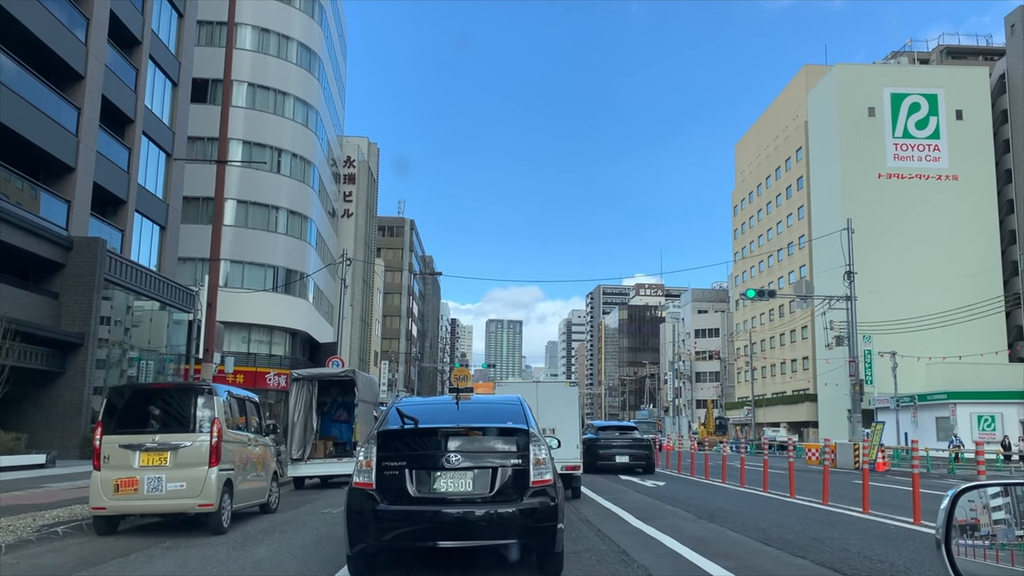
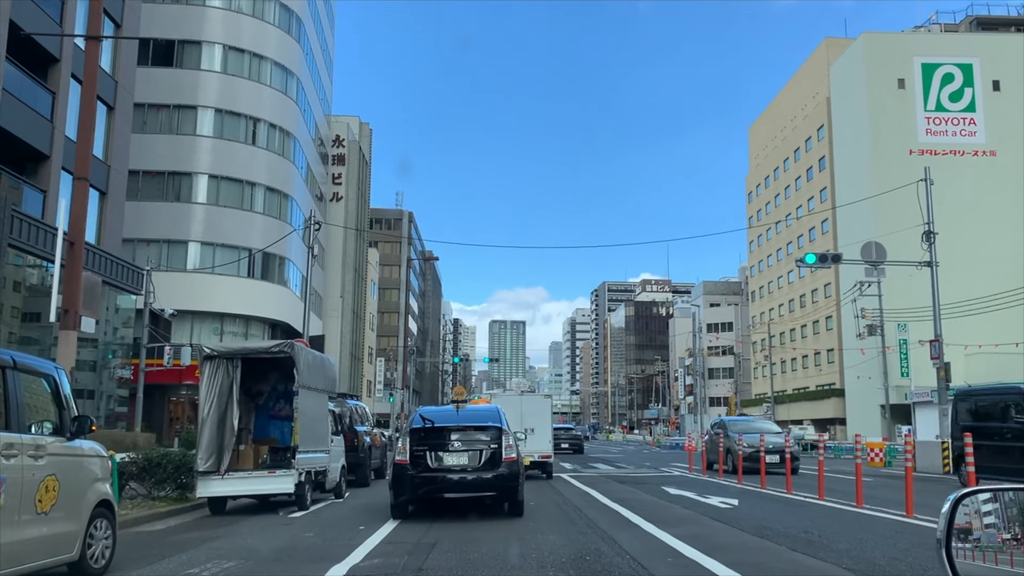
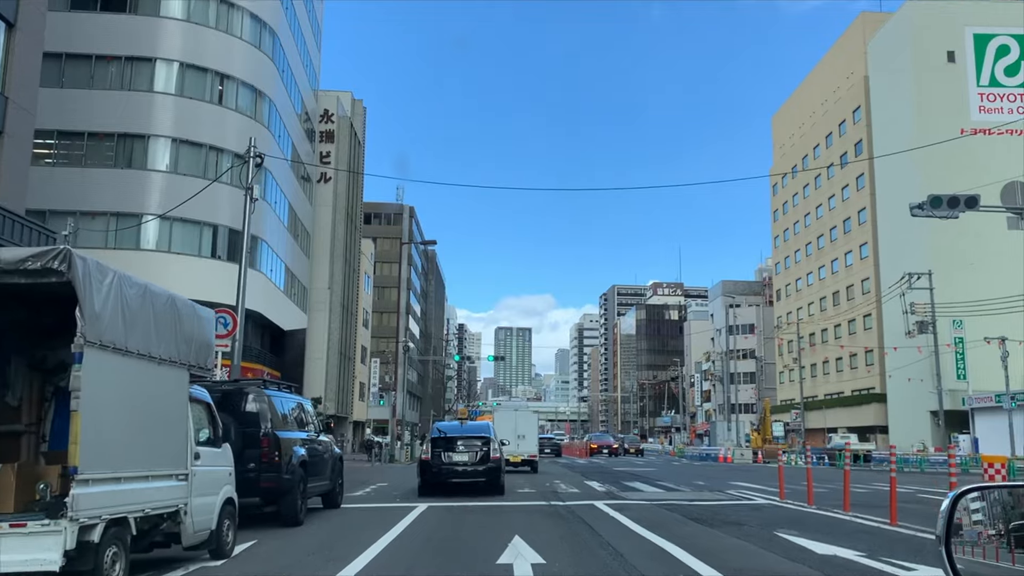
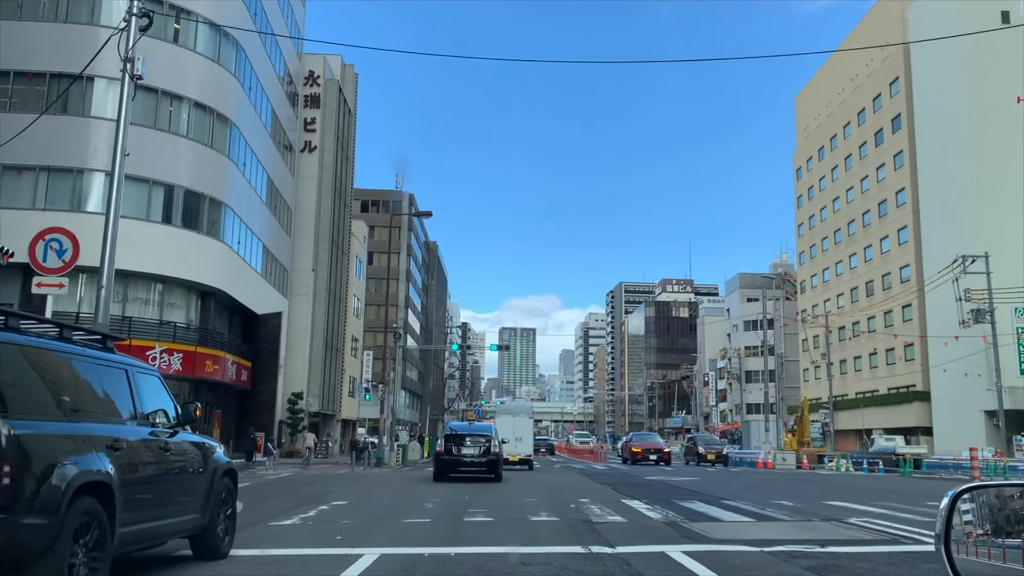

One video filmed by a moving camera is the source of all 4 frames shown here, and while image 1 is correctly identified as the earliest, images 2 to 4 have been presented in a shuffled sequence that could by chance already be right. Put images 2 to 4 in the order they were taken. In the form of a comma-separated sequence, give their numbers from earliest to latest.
2, 3, 4
